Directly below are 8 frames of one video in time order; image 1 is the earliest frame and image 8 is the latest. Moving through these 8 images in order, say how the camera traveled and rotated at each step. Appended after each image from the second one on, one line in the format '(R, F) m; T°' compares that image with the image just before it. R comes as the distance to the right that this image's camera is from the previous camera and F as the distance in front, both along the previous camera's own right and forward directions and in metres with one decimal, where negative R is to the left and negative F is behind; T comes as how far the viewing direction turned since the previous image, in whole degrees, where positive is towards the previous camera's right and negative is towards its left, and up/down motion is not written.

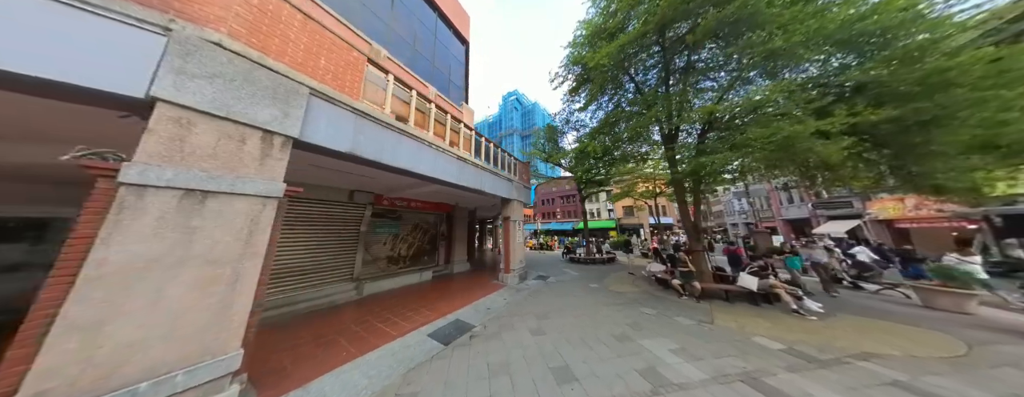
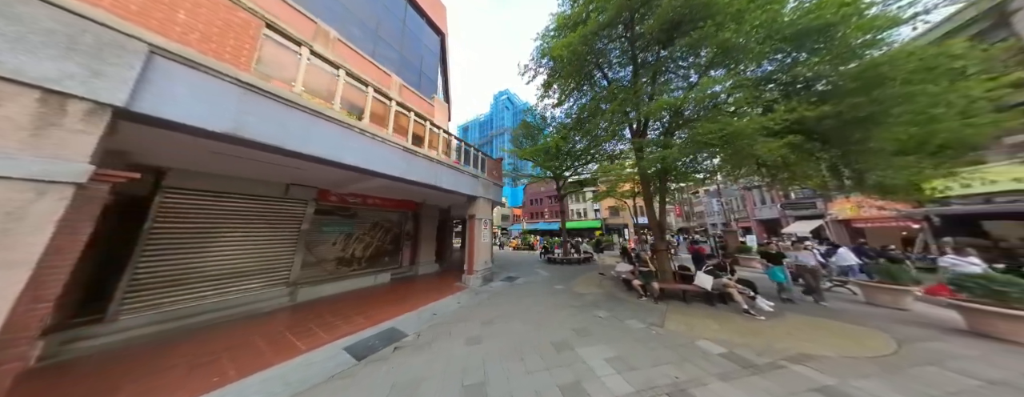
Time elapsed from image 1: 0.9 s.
(+1.0, +0.4) m; +3°
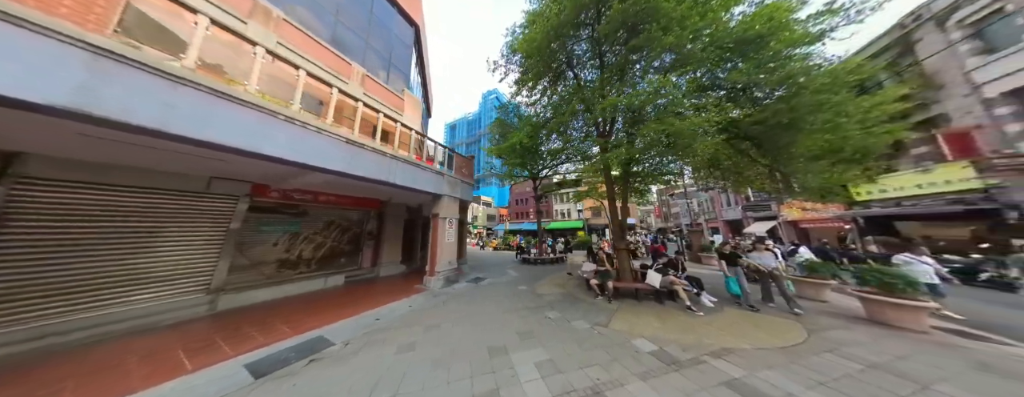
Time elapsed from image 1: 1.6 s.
(+0.8, +0.1) m; +4°
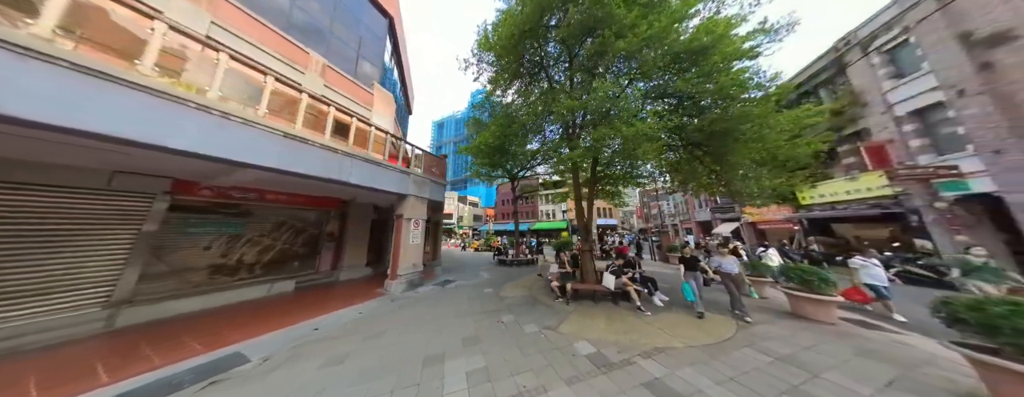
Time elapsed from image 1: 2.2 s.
(+0.8, +0.1) m; +4°
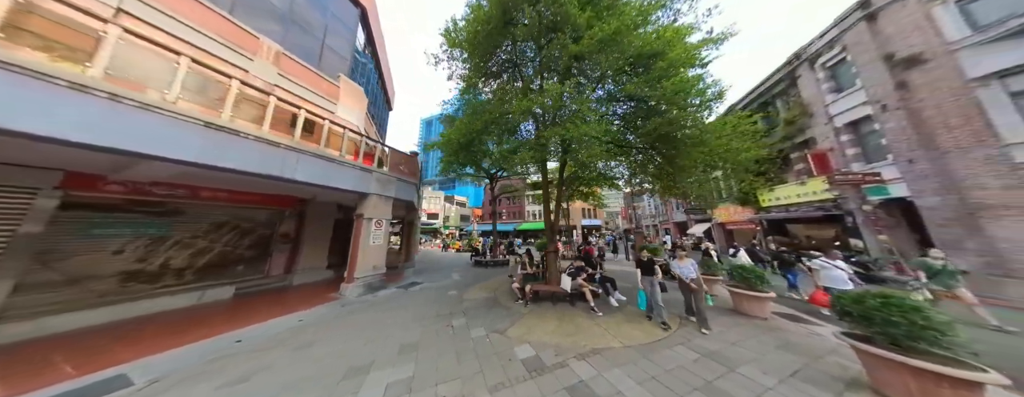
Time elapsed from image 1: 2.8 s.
(+0.8, +0.1) m; +3°
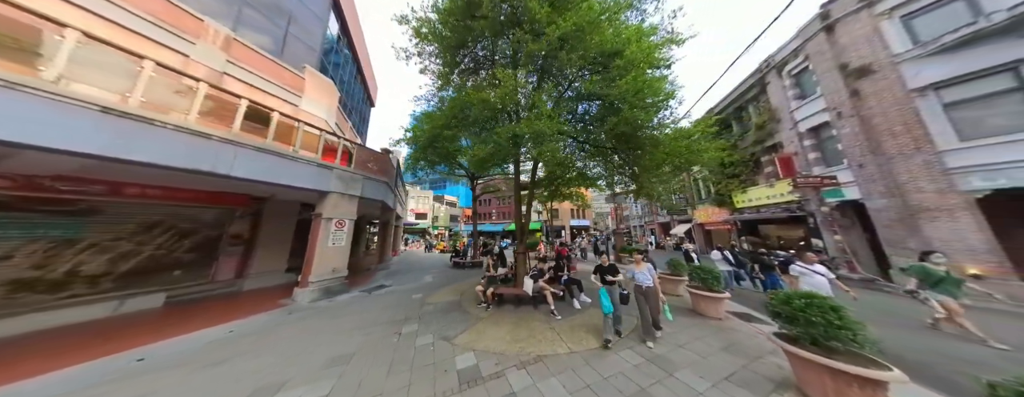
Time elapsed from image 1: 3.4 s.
(+0.8, +0.2) m; +2°
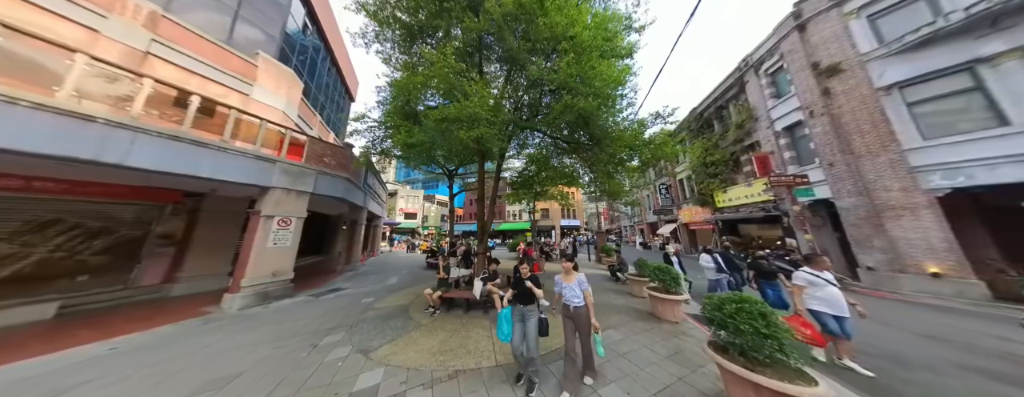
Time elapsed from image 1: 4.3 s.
(+1.2, +0.4) m; +2°
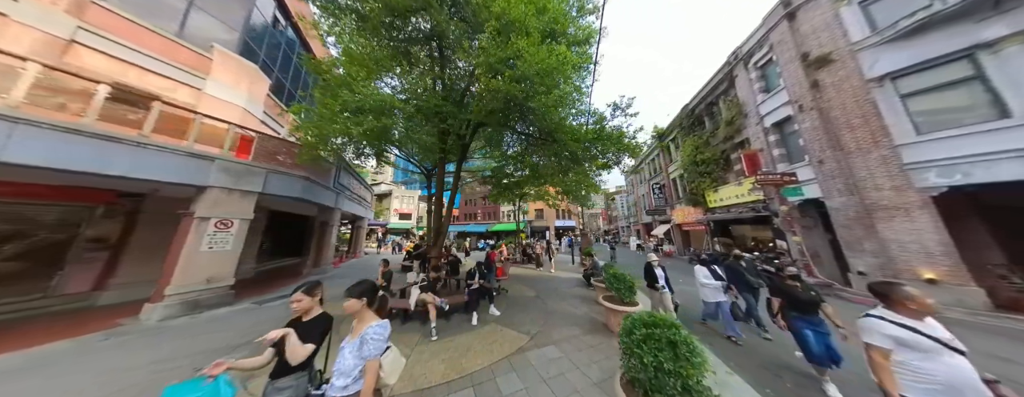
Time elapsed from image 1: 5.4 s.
(+1.4, +0.5) m; 0°
